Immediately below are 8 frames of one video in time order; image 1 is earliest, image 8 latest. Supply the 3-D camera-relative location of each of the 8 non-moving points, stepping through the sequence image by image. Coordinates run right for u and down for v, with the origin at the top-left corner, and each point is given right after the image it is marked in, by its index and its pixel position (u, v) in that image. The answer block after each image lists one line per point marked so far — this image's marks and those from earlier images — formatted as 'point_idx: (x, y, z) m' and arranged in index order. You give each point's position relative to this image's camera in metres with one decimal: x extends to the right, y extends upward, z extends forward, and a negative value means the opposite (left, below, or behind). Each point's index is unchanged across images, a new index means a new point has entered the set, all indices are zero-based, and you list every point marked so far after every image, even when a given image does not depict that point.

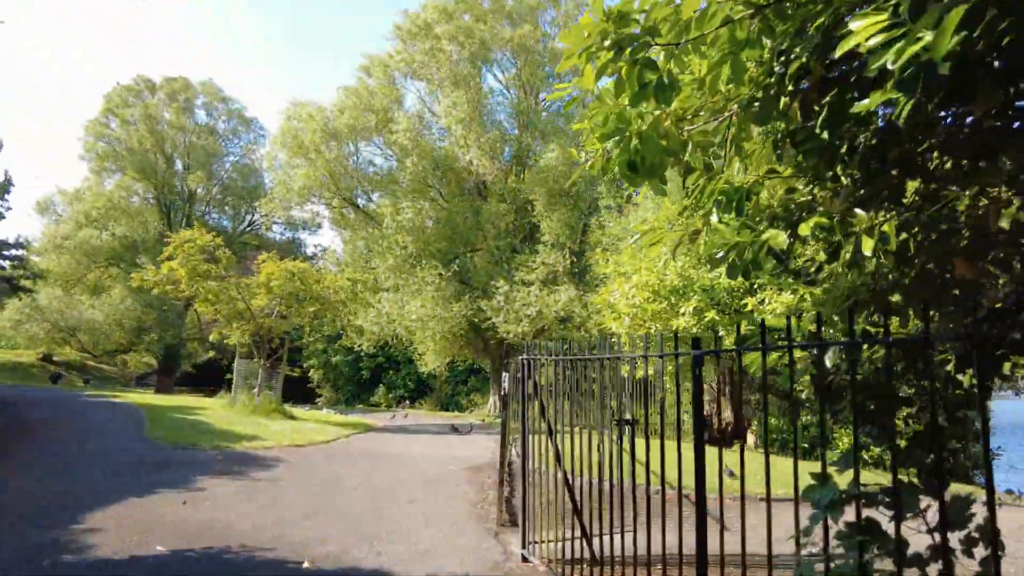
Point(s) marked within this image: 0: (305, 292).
0: (-6.4, -0.1, +20.0) m
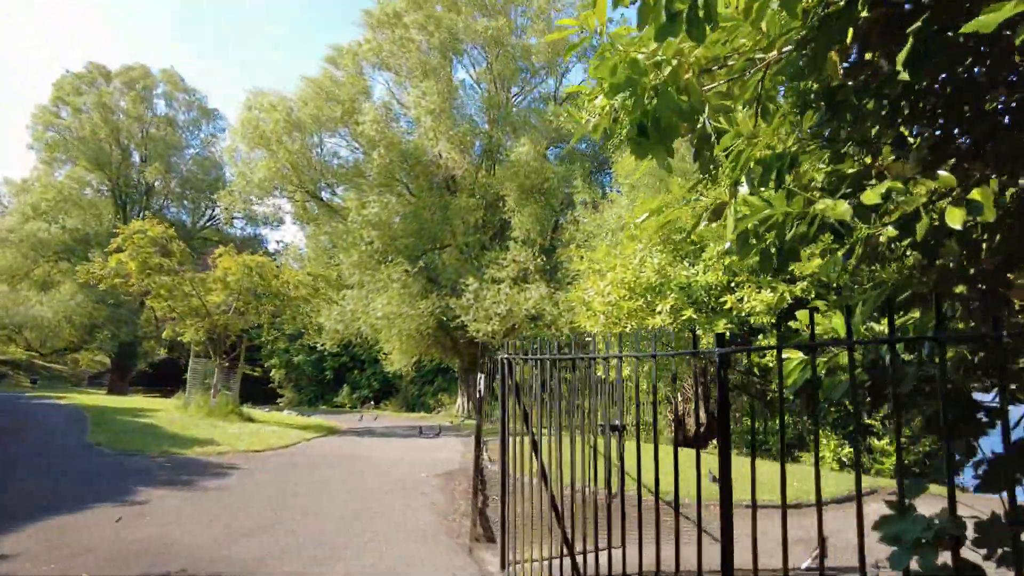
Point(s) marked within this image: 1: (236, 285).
0: (-7.3, +0.1, +19.0) m
1: (-7.8, +0.2, +18.5) m
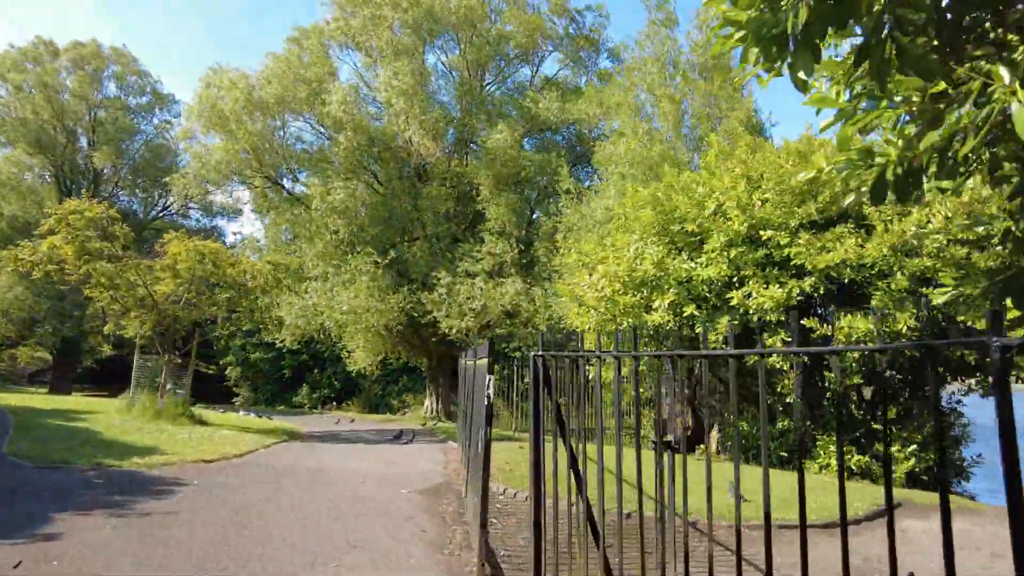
0: (-7.8, +0.3, +17.3) m
1: (-8.3, +0.4, +16.7) m
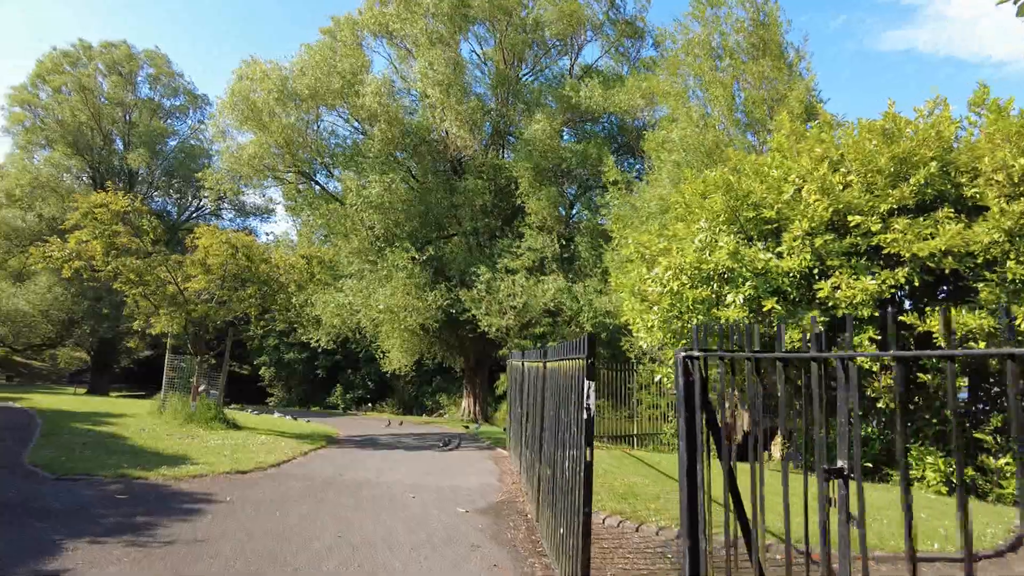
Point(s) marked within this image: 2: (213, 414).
0: (-6.6, +0.4, +16.5) m
1: (-7.2, +0.5, +15.9) m
2: (-7.1, -3.0, +15.4) m
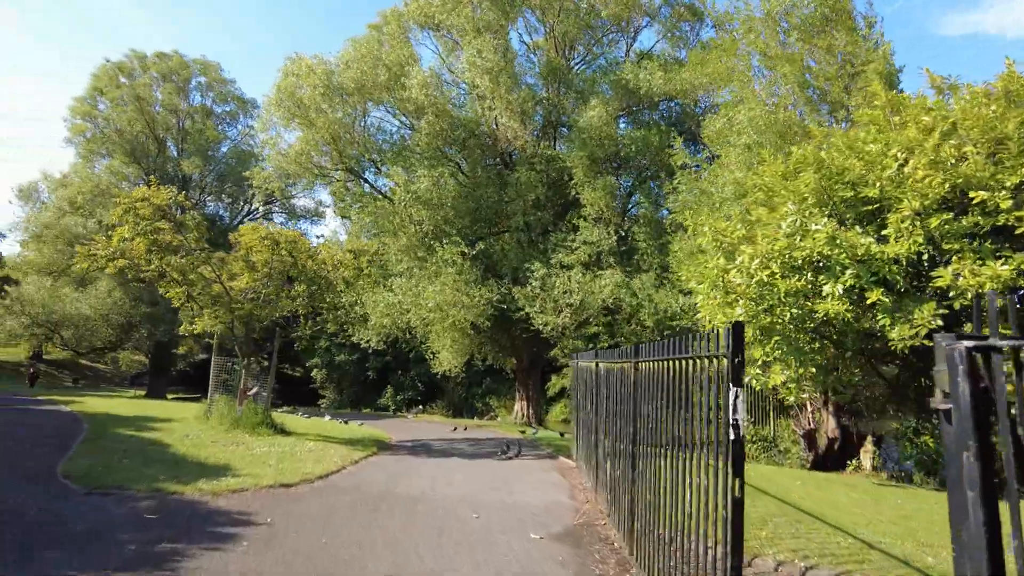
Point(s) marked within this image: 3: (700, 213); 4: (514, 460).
0: (-5.2, +0.5, +15.8) m
1: (-5.8, +0.5, +15.2) m
2: (-5.7, -3.0, +14.7) m
3: (+5.0, +2.0, +17.5) m
4: (0.0, -3.6, +13.6) m
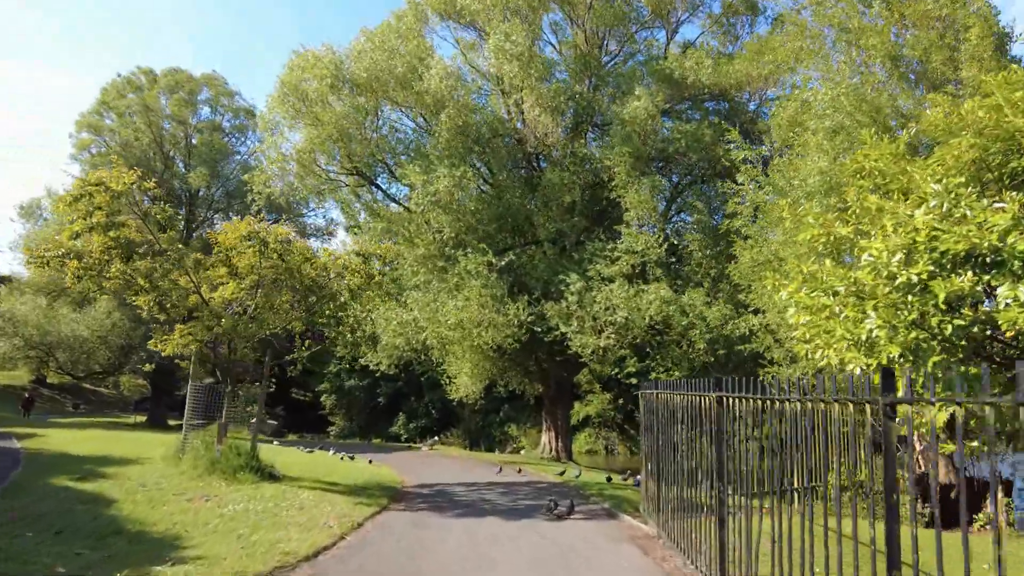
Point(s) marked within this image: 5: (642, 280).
0: (-4.4, +0.2, +13.0) m
1: (-5.0, +0.3, +12.5) m
2: (-4.9, -3.1, +11.8) m
3: (+5.9, +1.7, +14.6) m
4: (+0.8, -3.7, +10.5) m
5: (+3.9, +0.2, +19.2) m
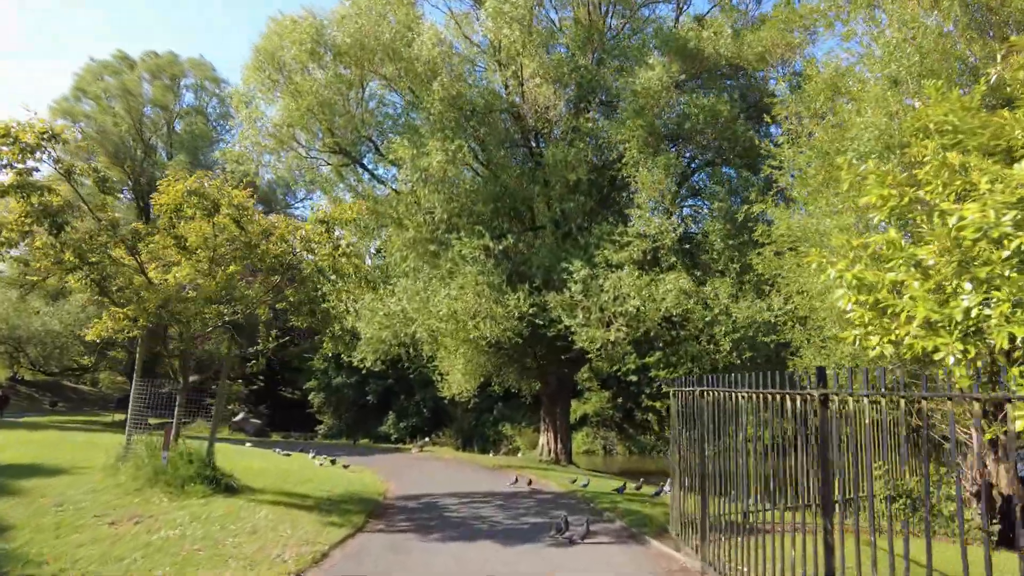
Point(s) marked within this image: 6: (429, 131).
0: (-4.3, +0.6, +11.1) m
1: (-4.9, +0.7, +10.6) m
2: (-4.8, -2.8, +9.9) m
3: (+5.9, +2.1, +12.9) m
4: (+0.8, -3.4, +8.7) m
5: (+3.9, +0.6, +17.4) m
6: (-2.5, +4.6, +19.4) m
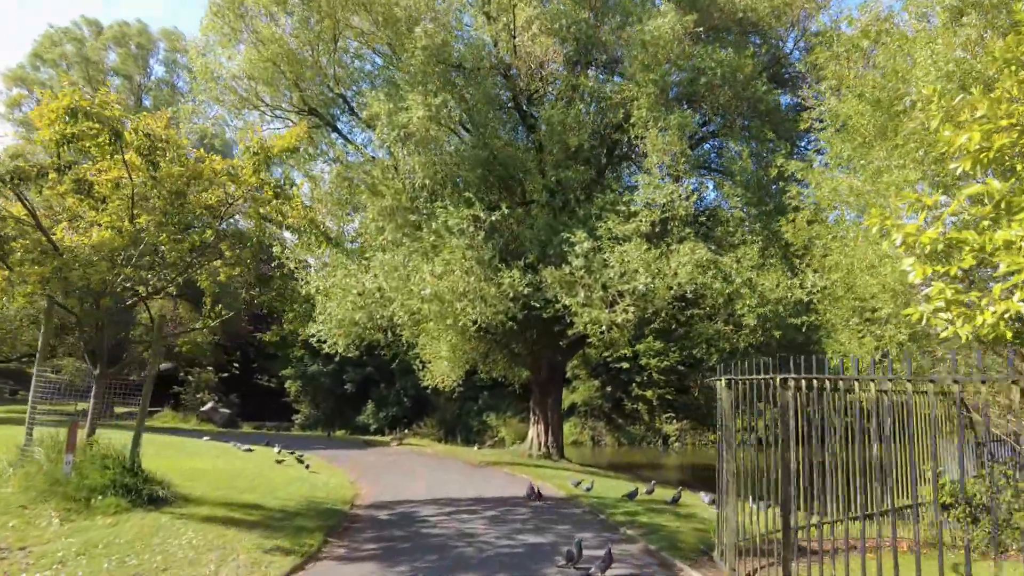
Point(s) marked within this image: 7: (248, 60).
0: (-4.4, +1.1, +9.0) m
1: (-5.0, +1.2, +8.4) m
2: (-4.9, -2.3, +7.8) m
3: (+5.8, +2.5, +10.9) m
4: (+0.8, -3.0, +6.8) m
5: (+3.6, +1.1, +15.5) m
6: (-2.7, +5.2, +17.2) m
7: (-7.2, +6.2, +17.9) m
